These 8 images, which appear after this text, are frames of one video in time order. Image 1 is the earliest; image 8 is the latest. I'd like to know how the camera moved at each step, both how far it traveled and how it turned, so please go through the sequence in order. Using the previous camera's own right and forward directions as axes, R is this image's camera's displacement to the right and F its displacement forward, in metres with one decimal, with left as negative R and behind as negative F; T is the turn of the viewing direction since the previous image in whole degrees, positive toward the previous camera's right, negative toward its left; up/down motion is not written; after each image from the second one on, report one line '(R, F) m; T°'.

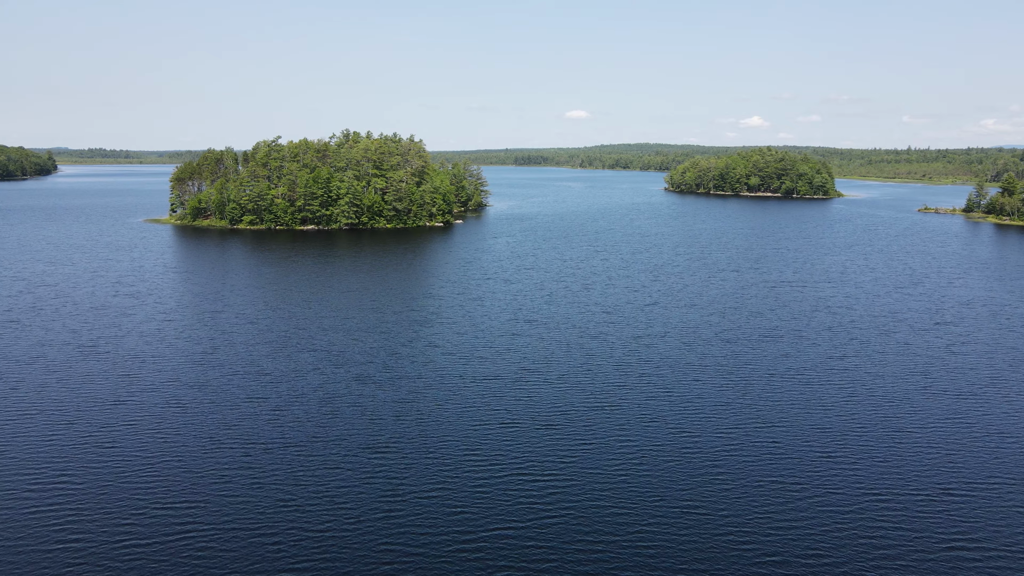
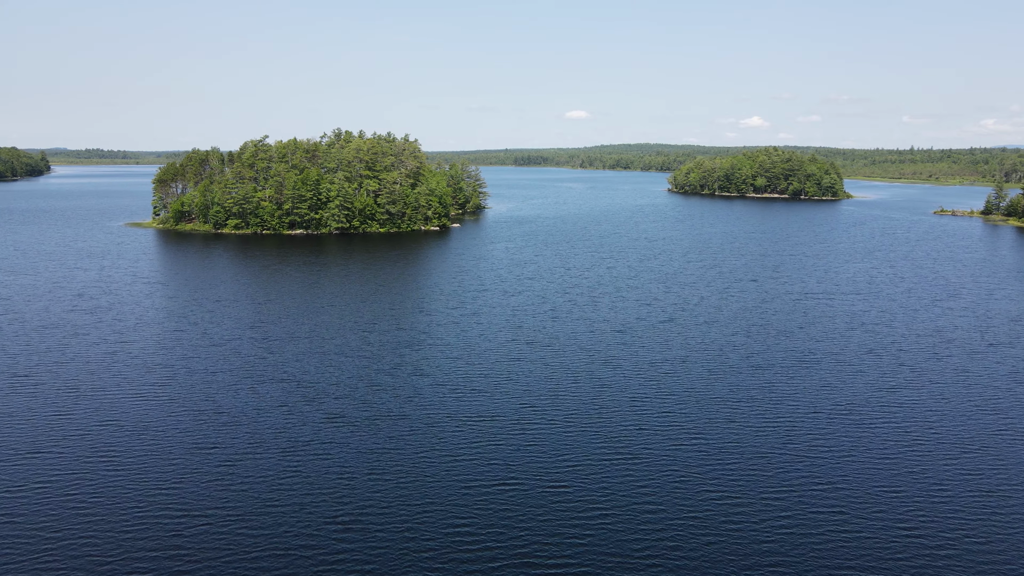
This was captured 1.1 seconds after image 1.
(0.0, +7.4) m; 0°
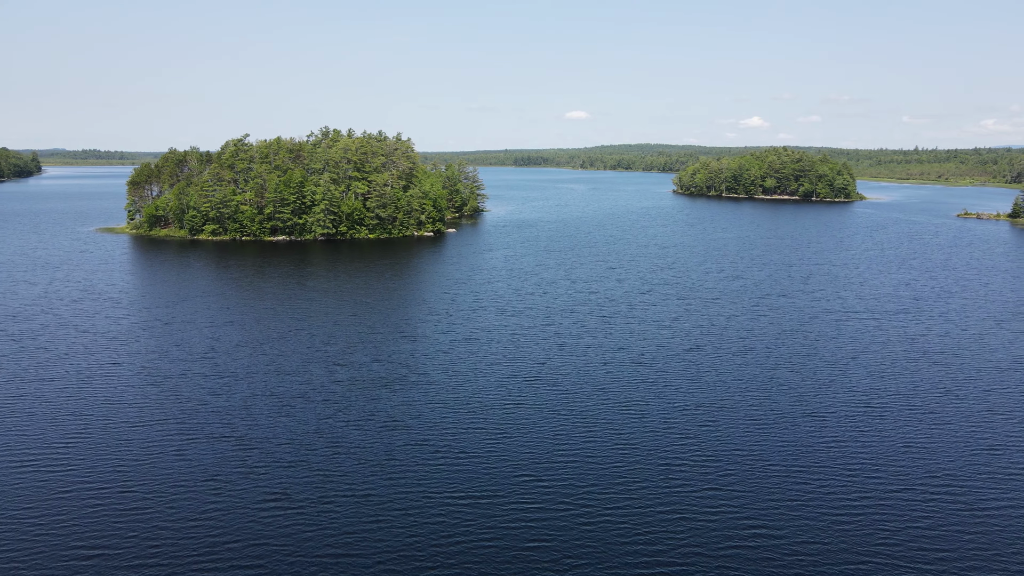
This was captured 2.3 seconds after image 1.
(+0.1, +10.0) m; 0°
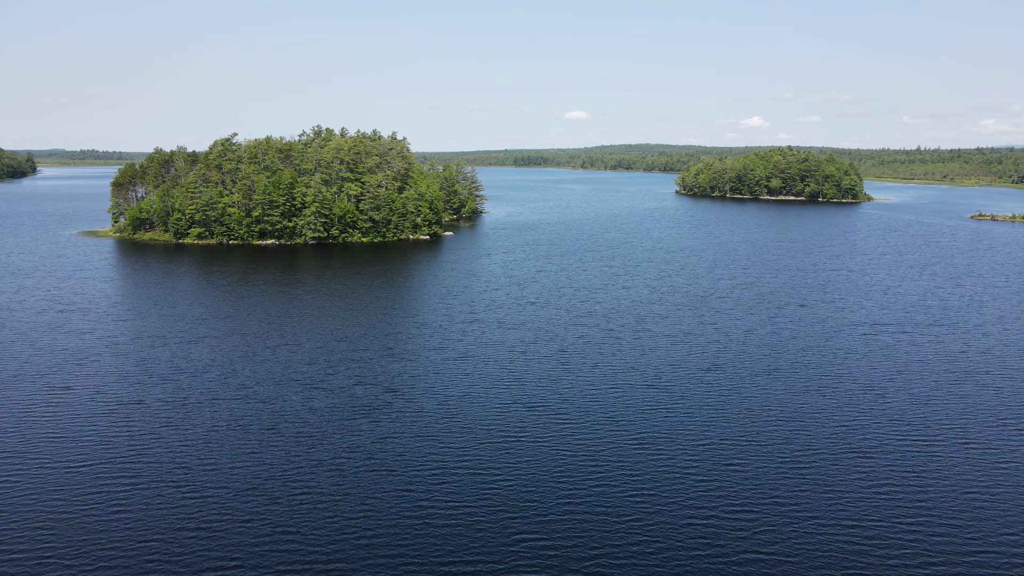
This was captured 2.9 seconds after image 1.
(+0.1, +5.5) m; 0°
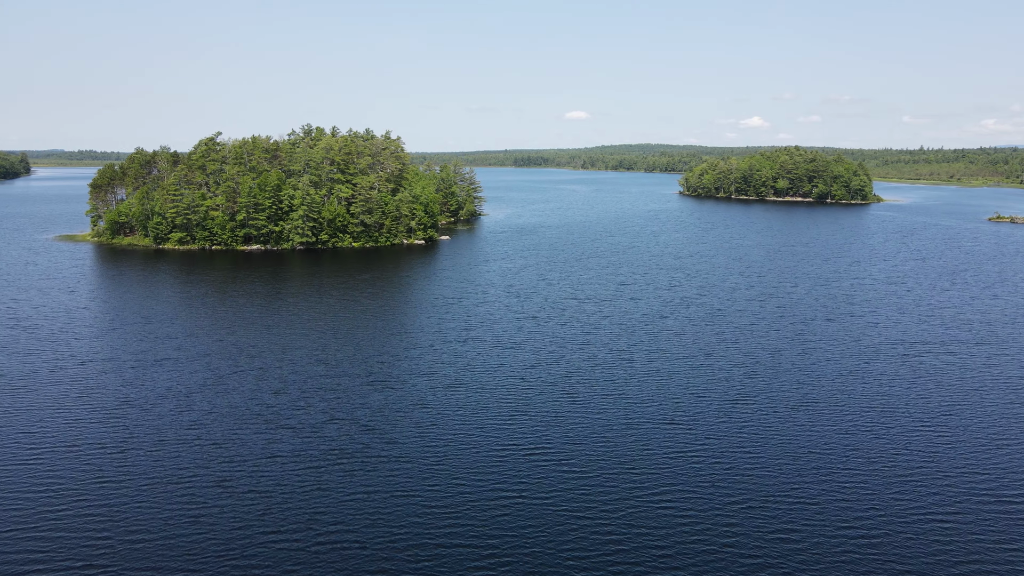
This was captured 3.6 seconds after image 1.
(+0.1, +6.6) m; 0°
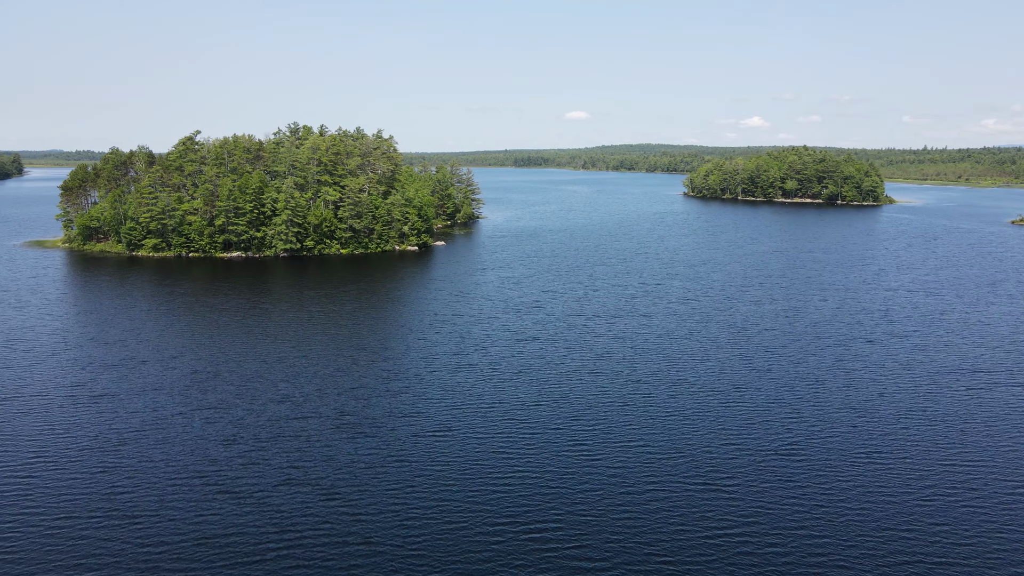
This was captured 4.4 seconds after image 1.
(+0.1, +7.8) m; 0°
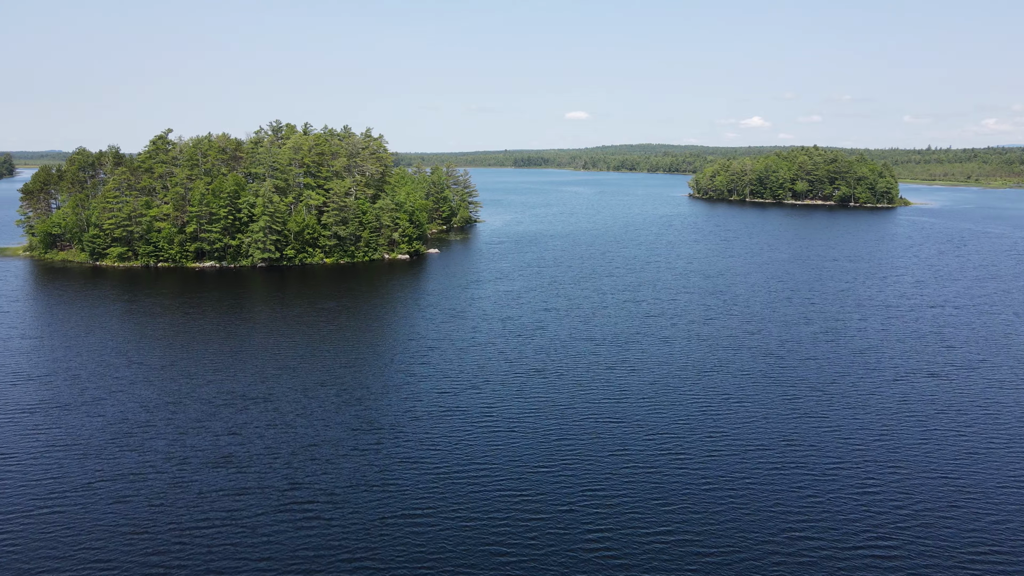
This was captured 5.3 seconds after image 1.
(+0.1, +9.1) m; 0°
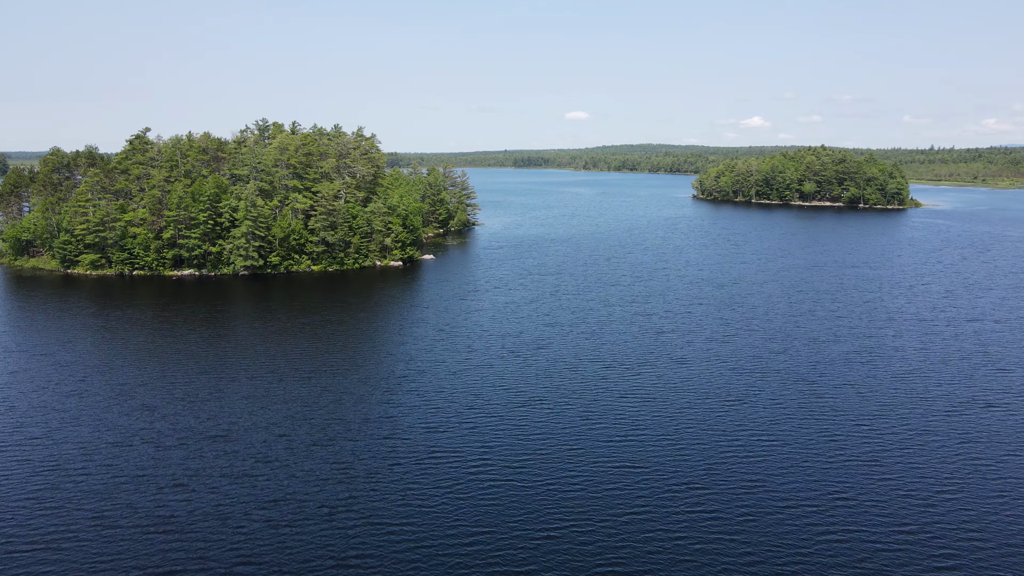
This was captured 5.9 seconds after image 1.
(0.0, +6.1) m; 0°
